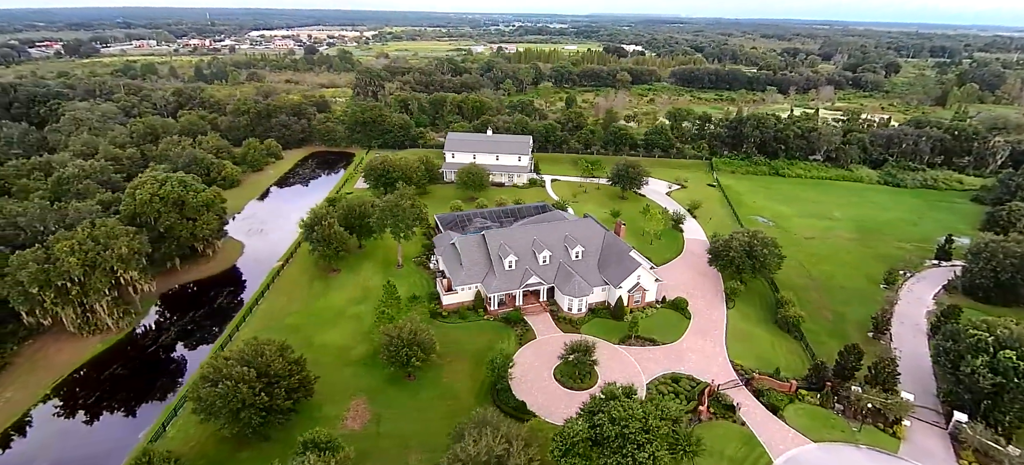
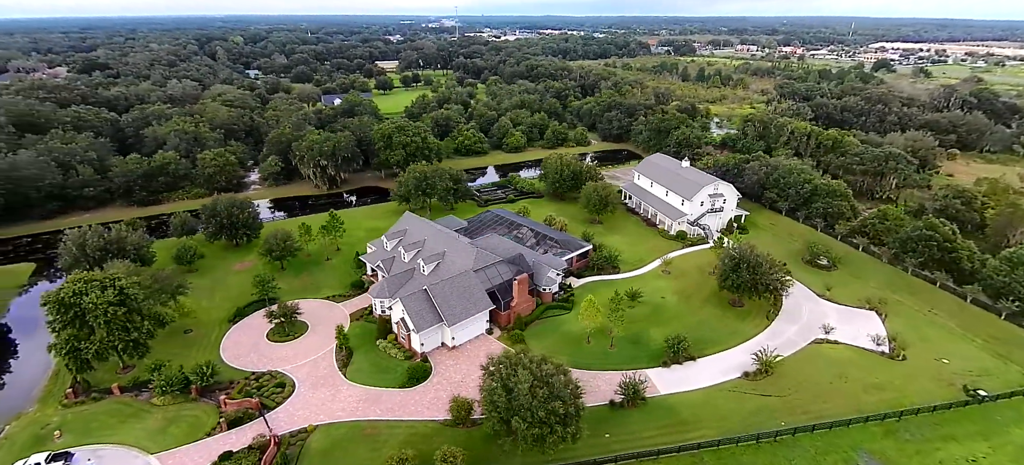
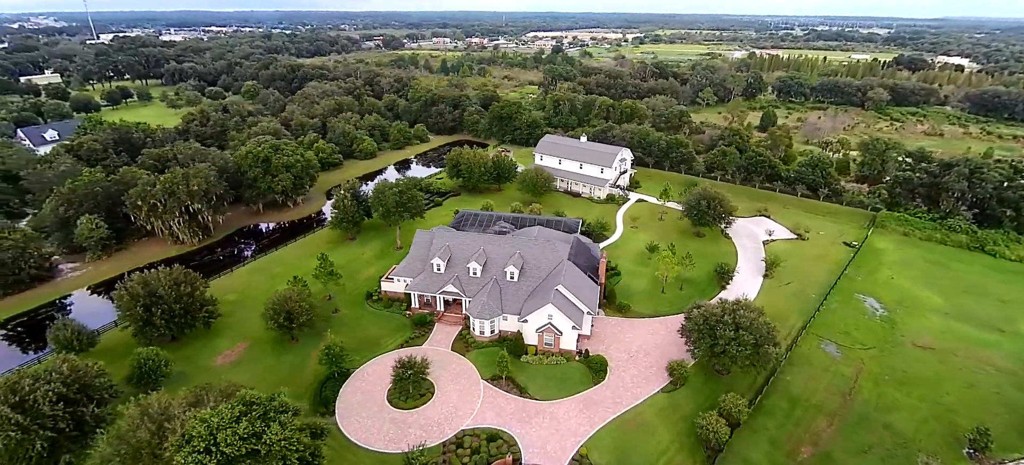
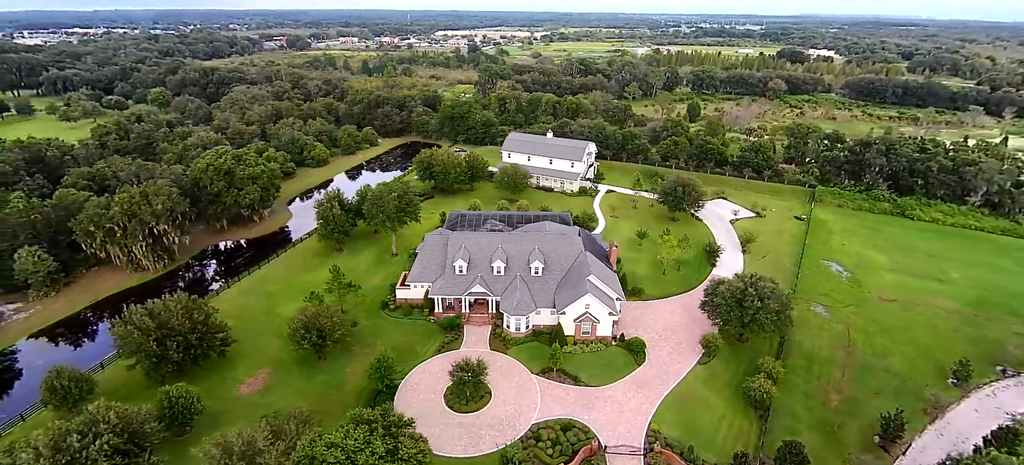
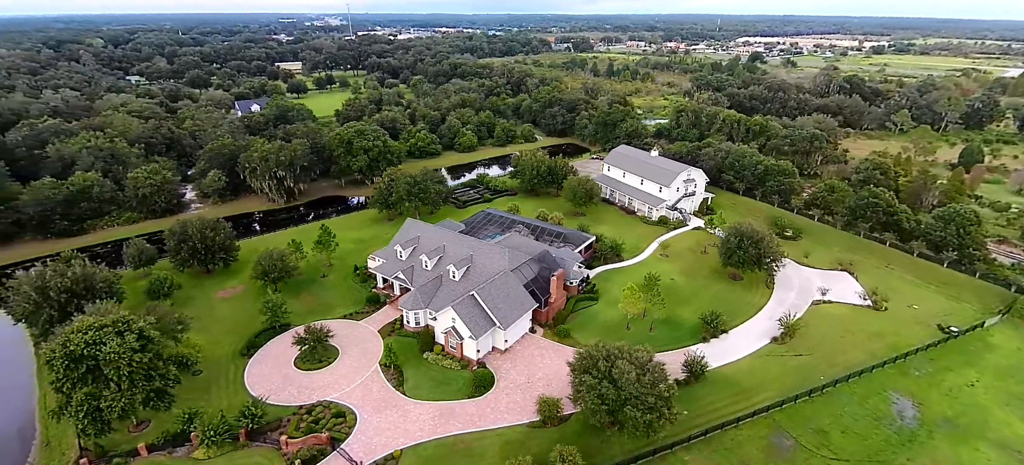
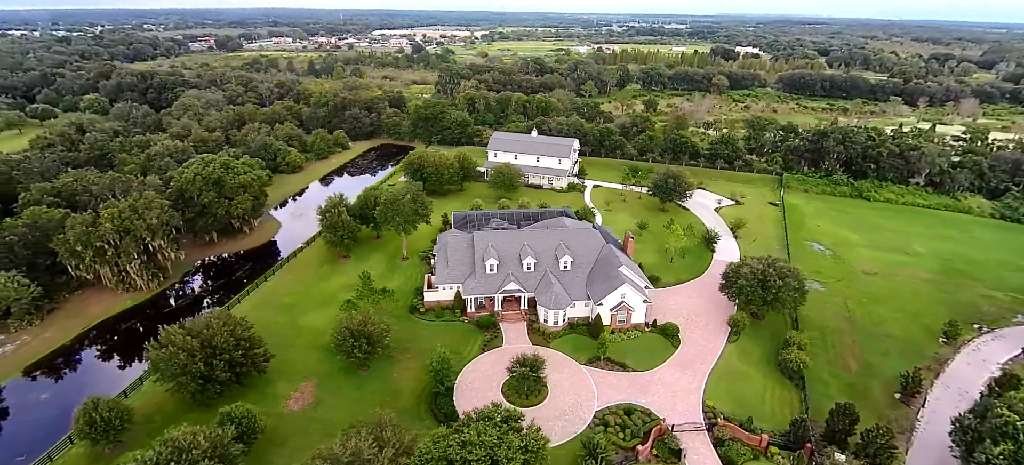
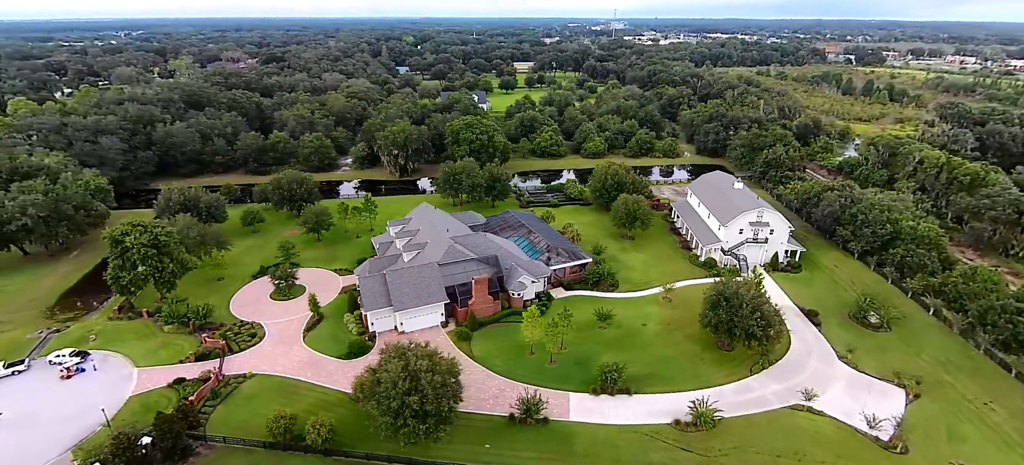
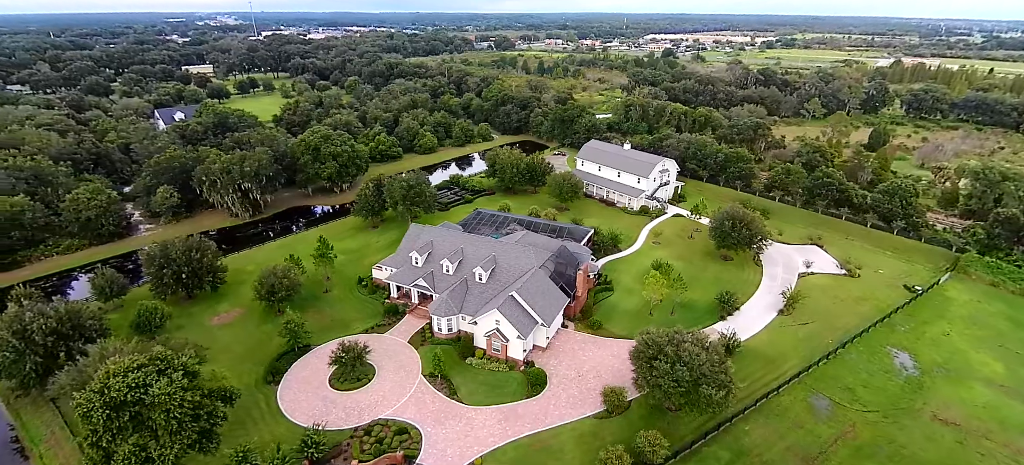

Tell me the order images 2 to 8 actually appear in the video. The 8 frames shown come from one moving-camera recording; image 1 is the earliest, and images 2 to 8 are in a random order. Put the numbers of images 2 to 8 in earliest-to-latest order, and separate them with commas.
6, 4, 3, 8, 5, 2, 7
